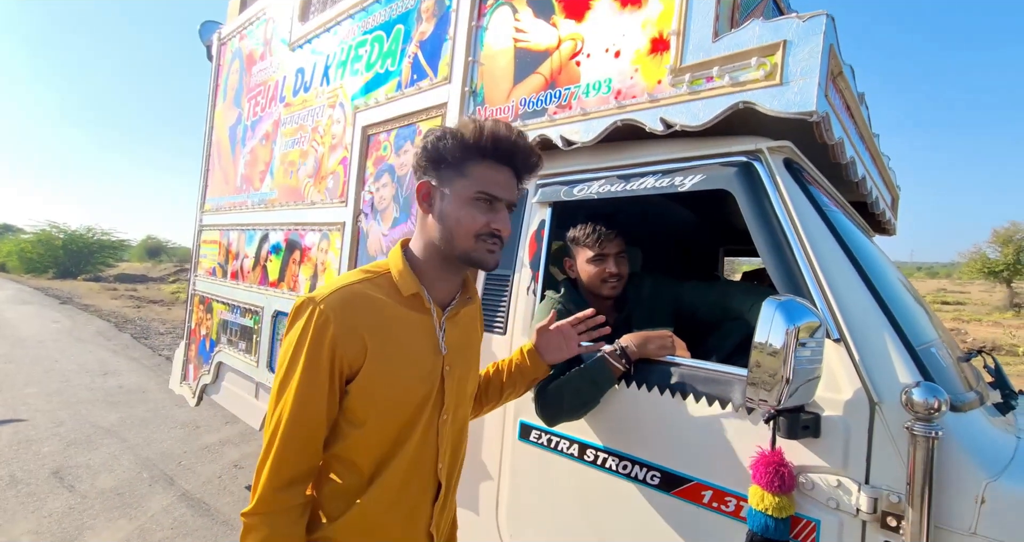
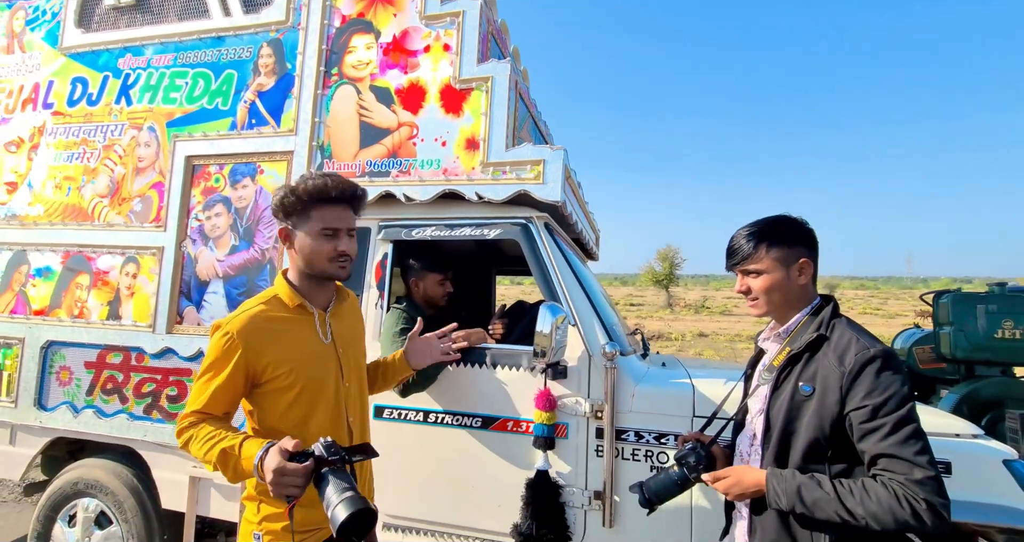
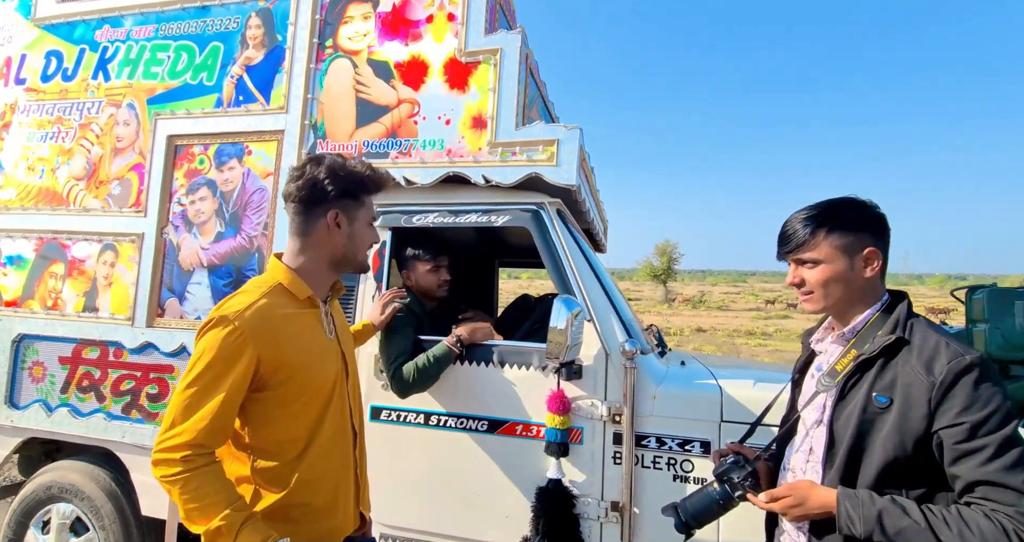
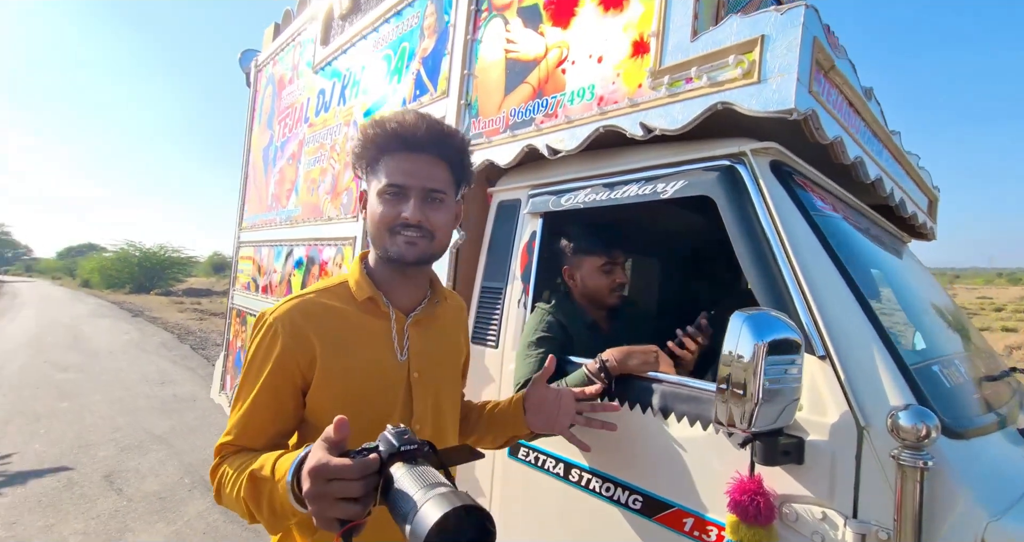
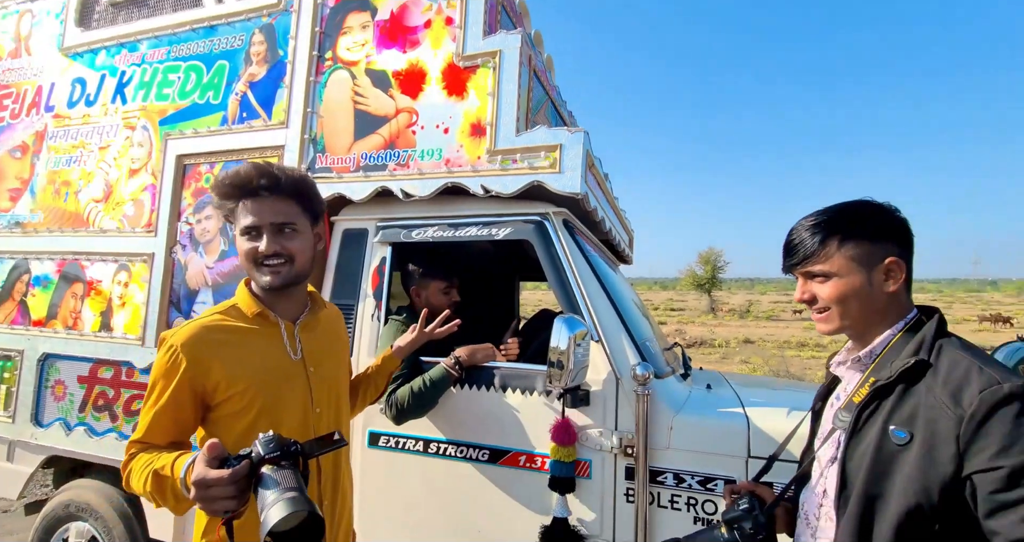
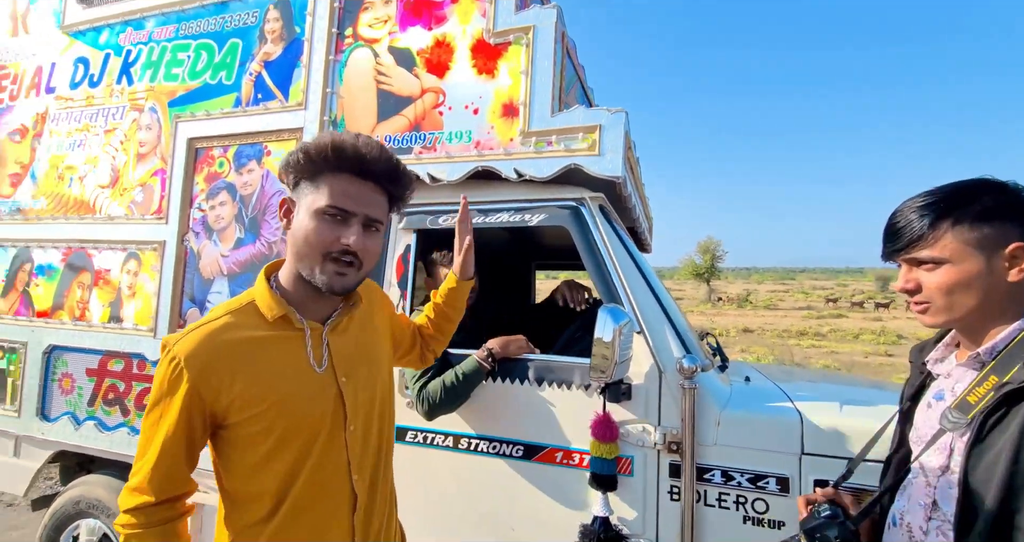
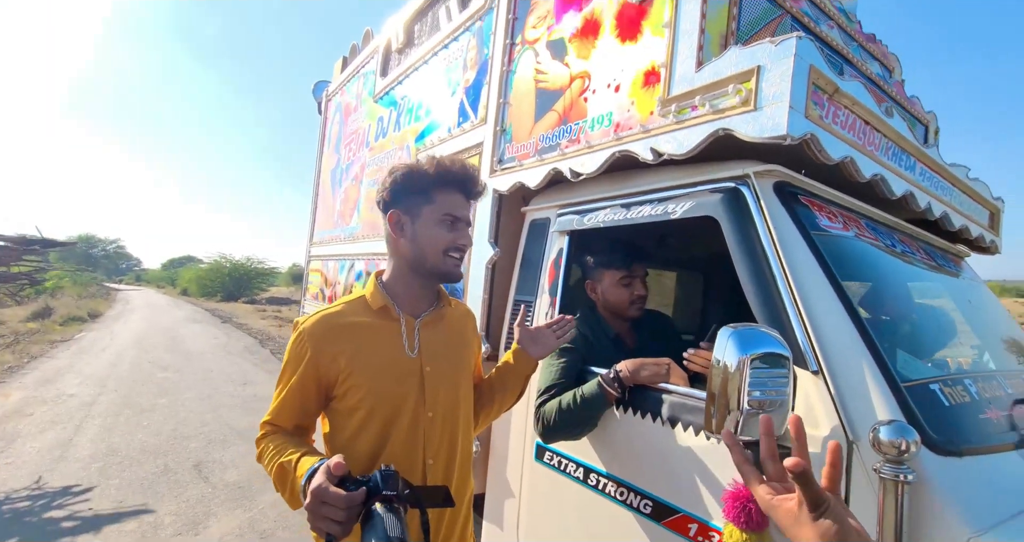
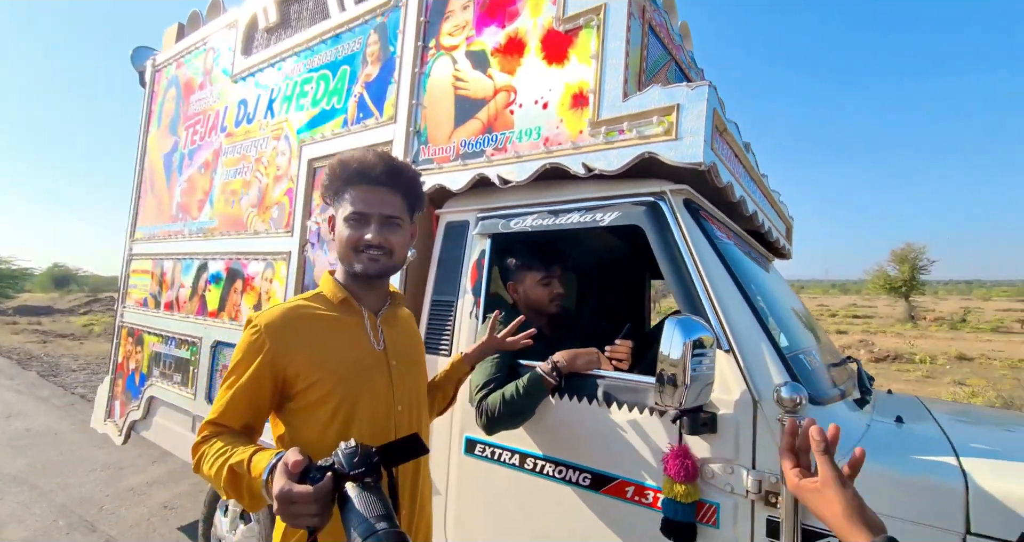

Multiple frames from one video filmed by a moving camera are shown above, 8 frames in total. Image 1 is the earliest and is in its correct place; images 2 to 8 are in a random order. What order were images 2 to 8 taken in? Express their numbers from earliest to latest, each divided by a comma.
4, 7, 8, 5, 2, 3, 6
